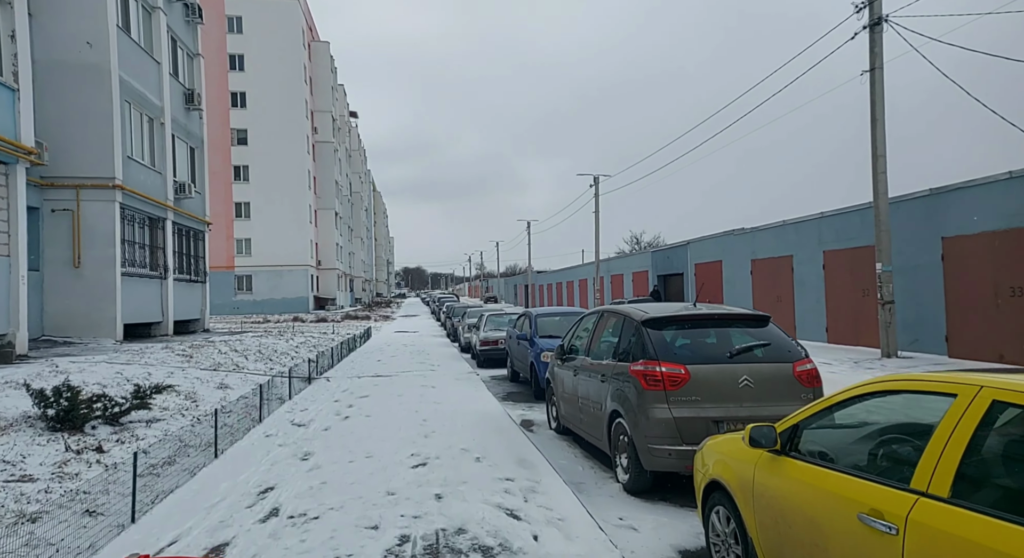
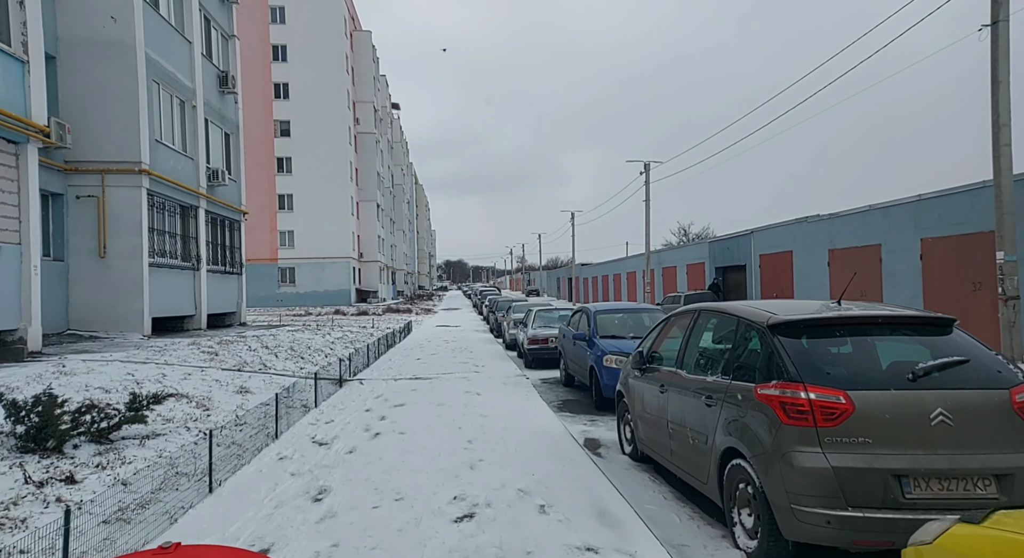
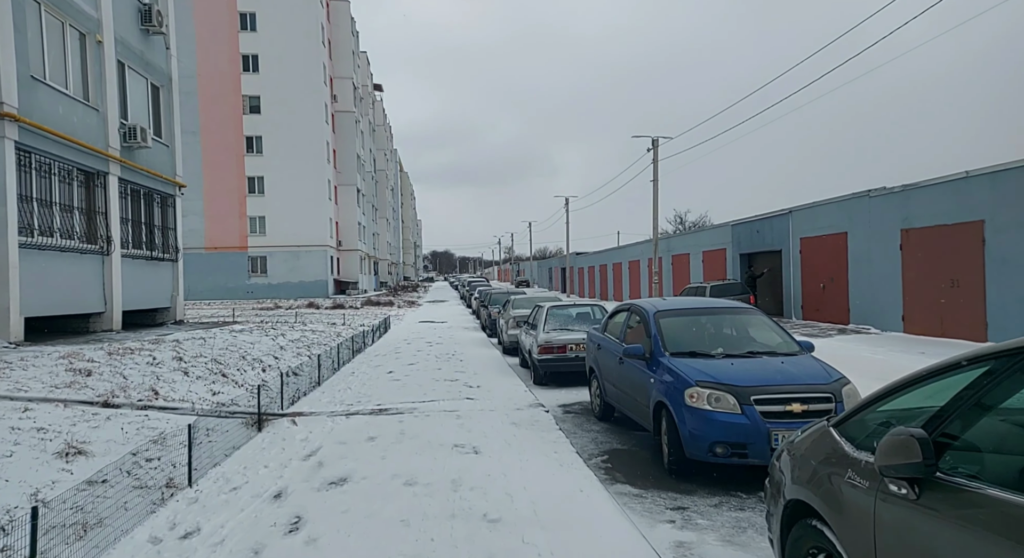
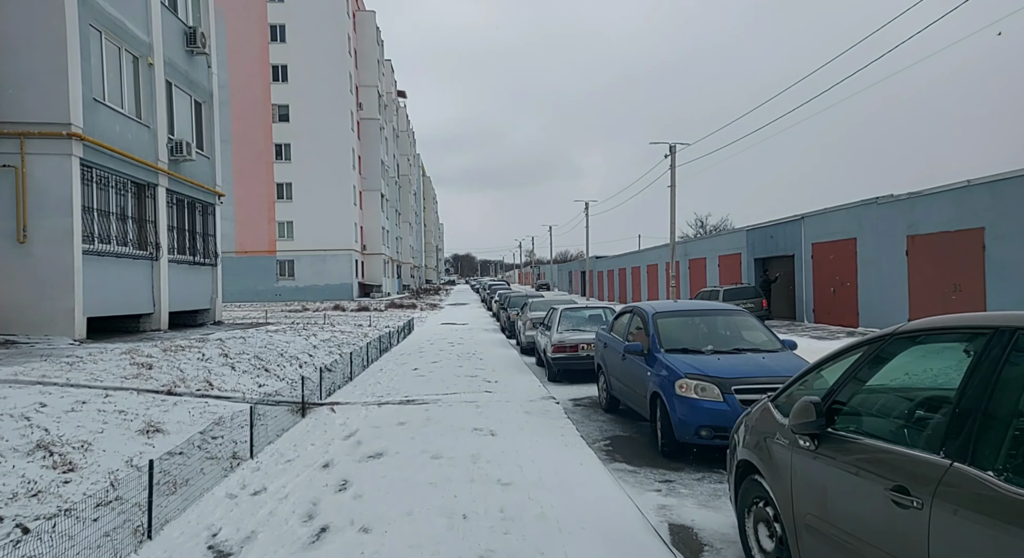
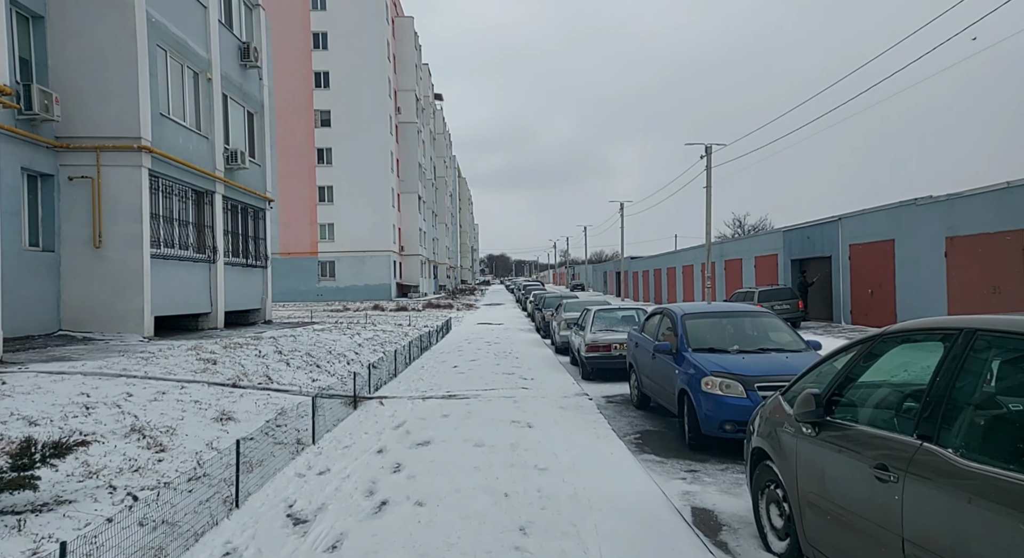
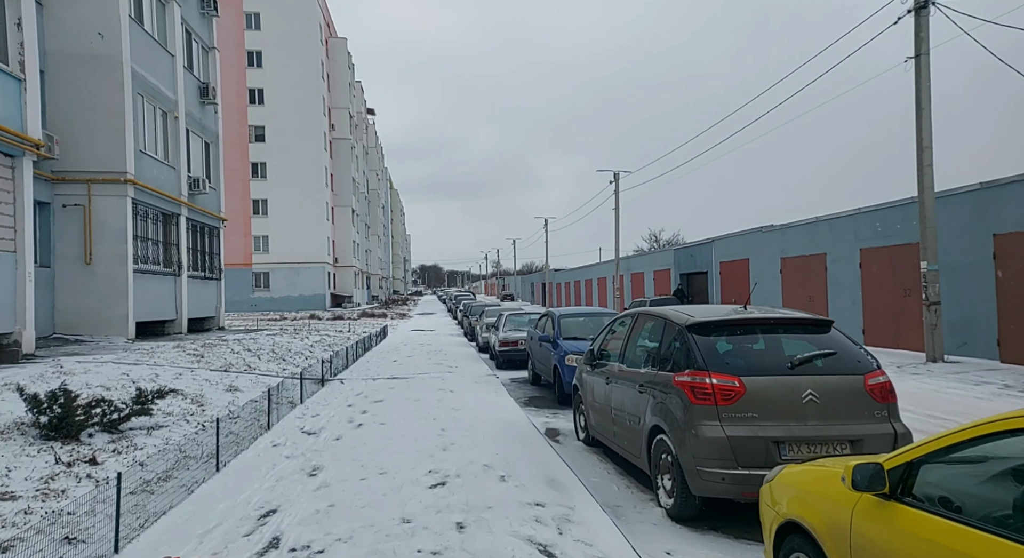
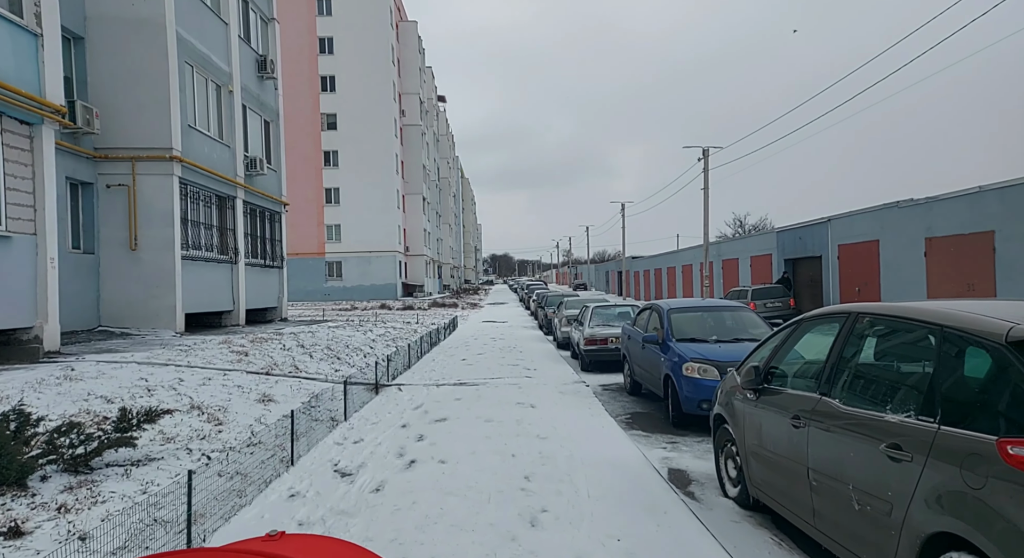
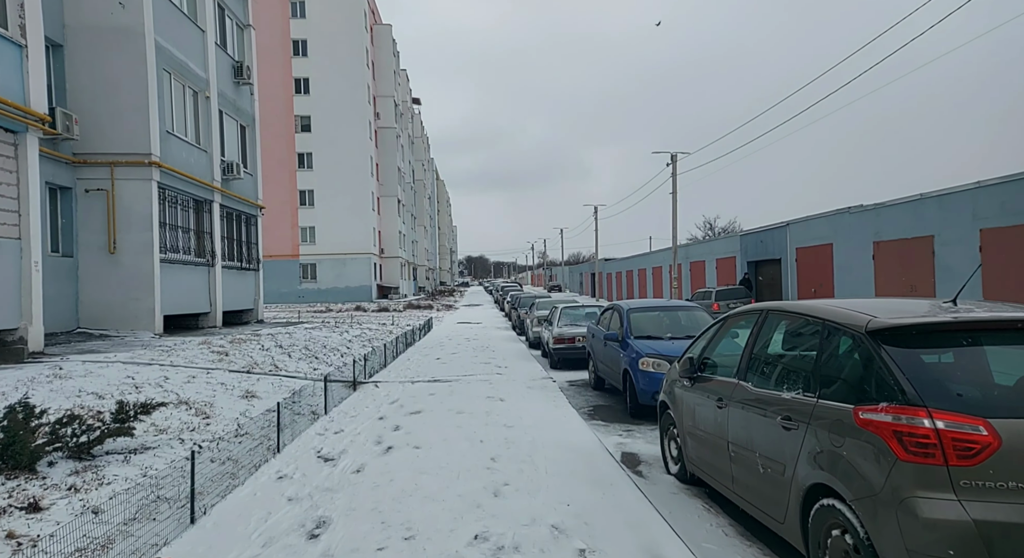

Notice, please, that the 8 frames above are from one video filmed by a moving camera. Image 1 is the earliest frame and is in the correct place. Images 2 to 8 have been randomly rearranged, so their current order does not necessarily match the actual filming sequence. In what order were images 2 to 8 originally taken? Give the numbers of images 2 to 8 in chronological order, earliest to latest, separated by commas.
6, 2, 8, 7, 5, 4, 3
